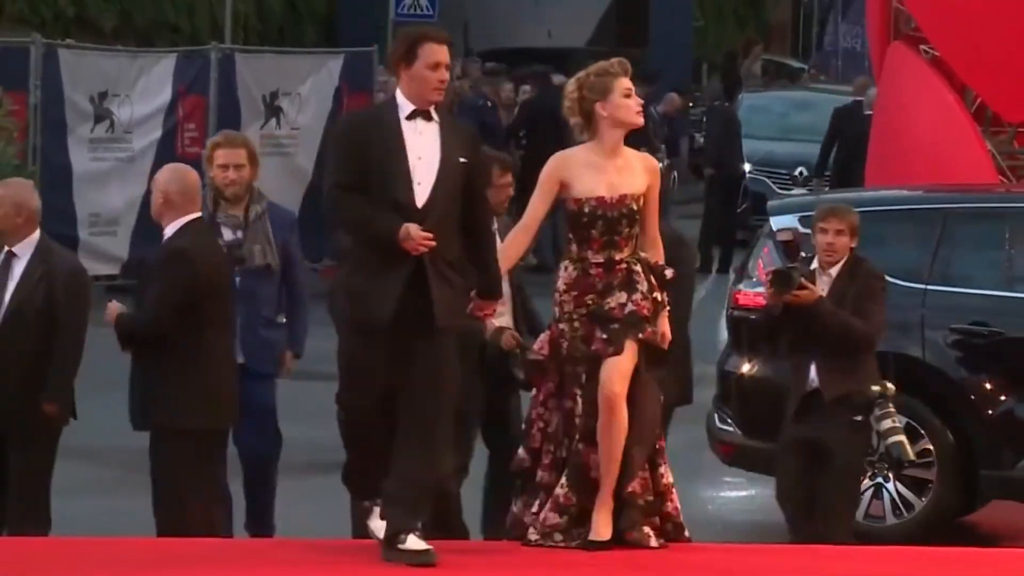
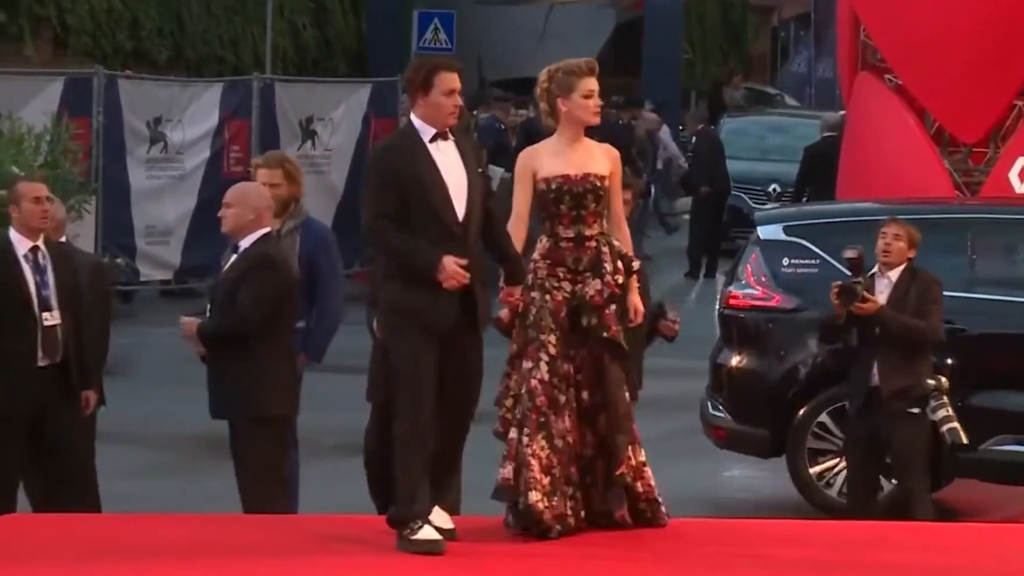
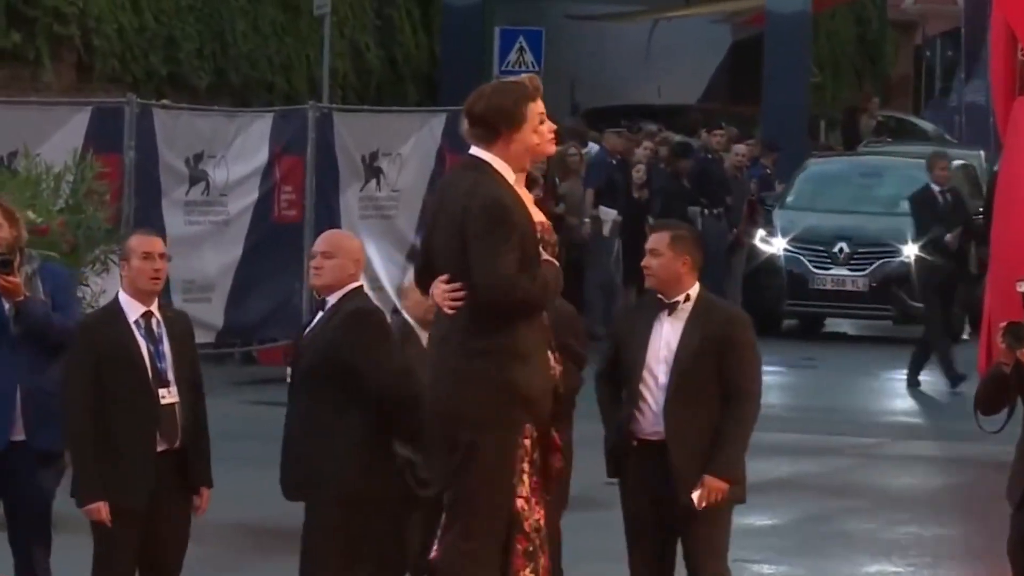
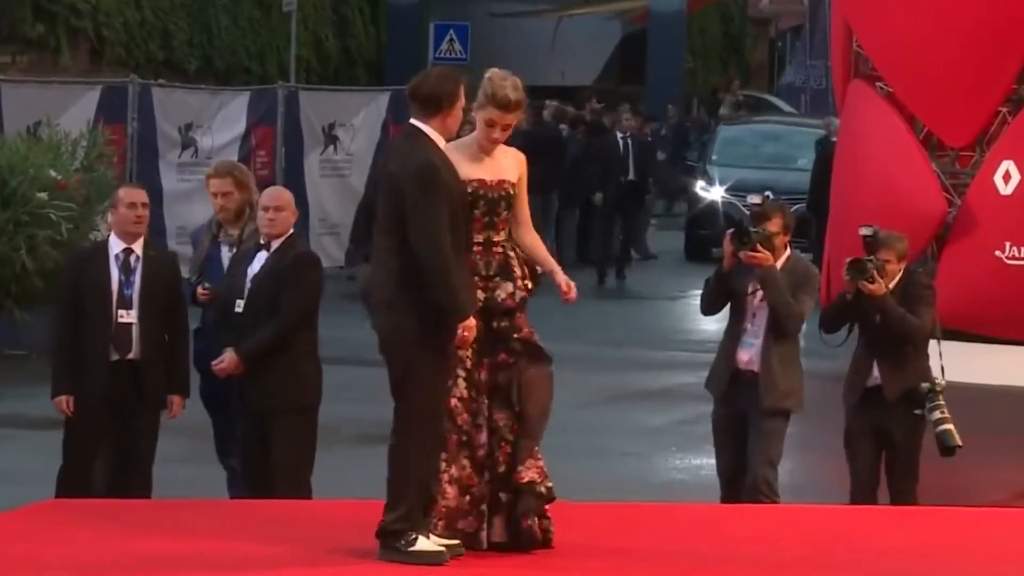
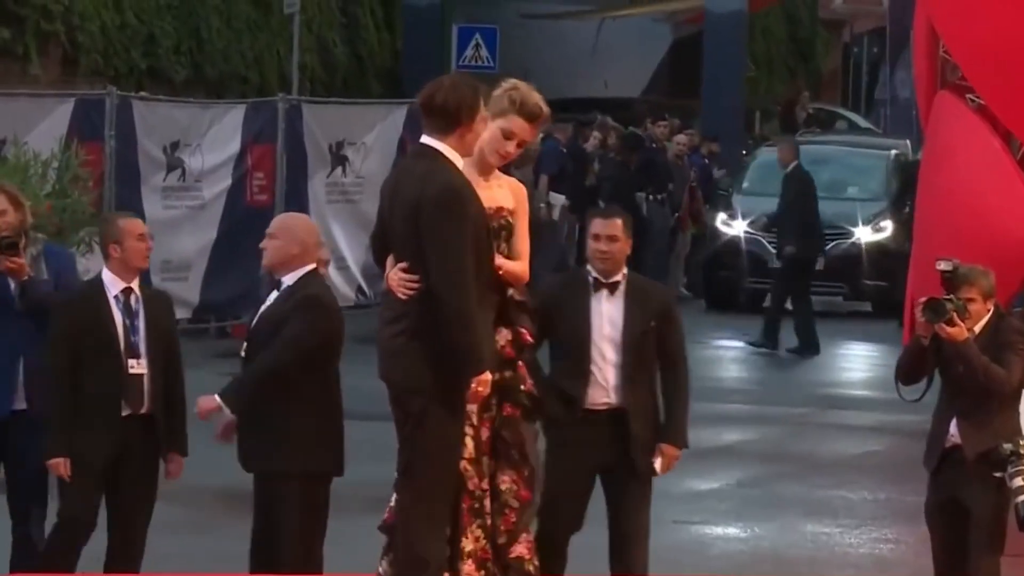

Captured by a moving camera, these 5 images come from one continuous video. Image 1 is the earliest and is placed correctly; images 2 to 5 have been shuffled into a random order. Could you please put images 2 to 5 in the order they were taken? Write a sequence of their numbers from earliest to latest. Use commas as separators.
2, 4, 5, 3
